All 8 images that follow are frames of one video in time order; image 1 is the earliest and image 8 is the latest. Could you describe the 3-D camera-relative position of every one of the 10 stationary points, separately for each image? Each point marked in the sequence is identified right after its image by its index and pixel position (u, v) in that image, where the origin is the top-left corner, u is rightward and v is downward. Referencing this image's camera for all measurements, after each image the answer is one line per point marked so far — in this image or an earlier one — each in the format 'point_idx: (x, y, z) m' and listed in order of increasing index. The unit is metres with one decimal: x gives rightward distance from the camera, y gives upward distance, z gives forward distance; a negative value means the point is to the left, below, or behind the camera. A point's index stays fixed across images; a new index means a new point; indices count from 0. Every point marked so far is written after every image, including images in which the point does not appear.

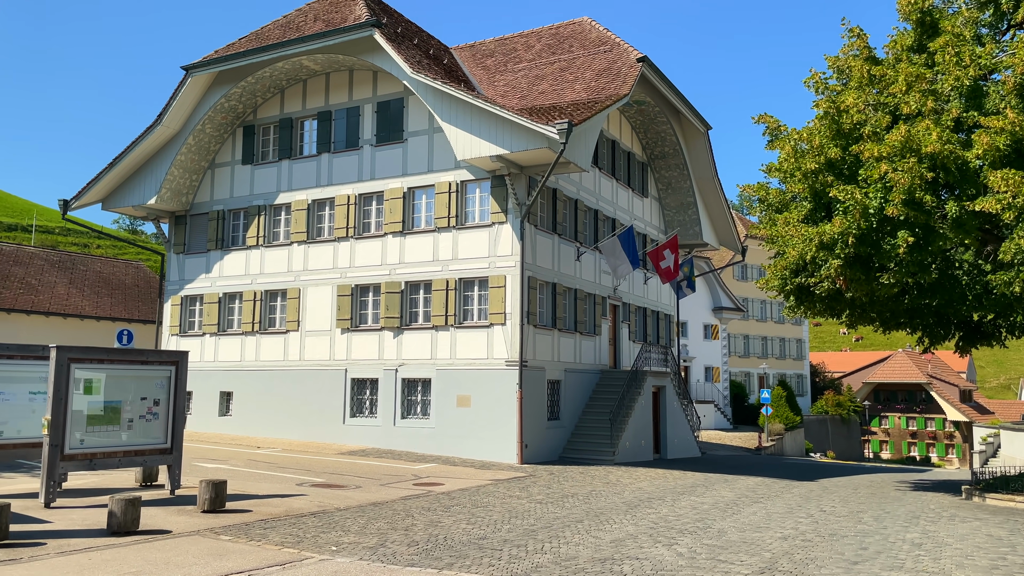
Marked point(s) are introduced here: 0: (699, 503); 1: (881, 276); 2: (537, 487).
0: (+3.8, -4.4, +16.0) m
1: (+7.4, +0.3, +15.6) m
2: (+0.5, -4.6, +17.9) m
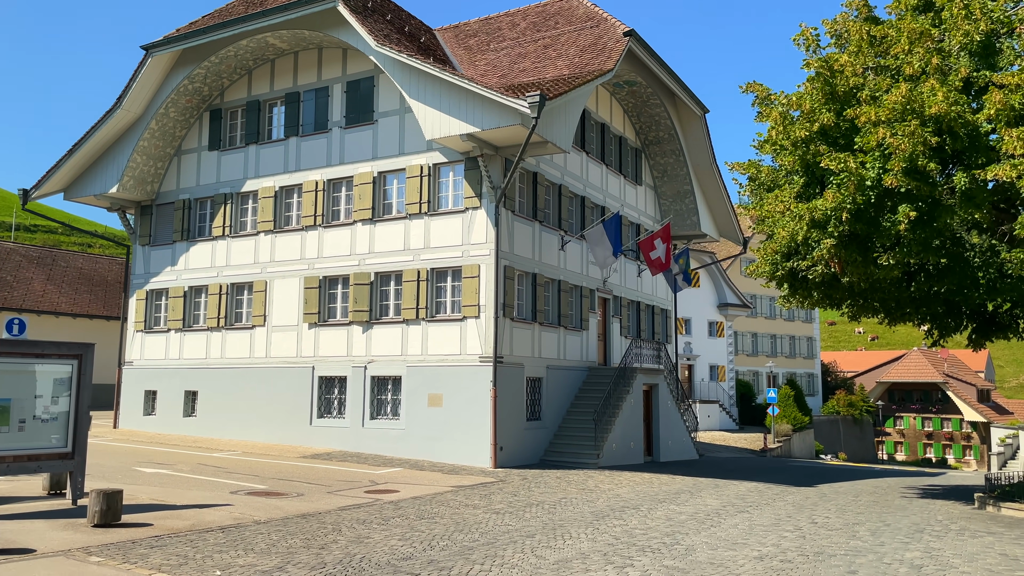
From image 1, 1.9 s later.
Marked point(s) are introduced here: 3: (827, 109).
0: (+3.0, -4.1, +14.3) m
1: (+6.5, +0.6, +13.9) m
2: (-0.2, -4.3, +16.3) m
3: (+5.9, +3.5, +14.8) m
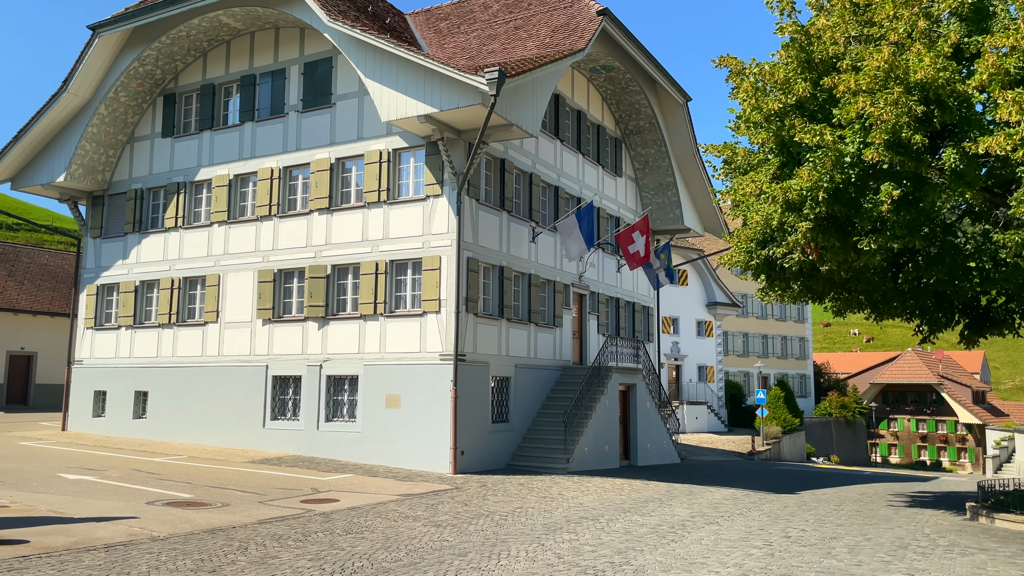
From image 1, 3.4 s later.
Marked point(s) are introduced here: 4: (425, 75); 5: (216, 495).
0: (+2.0, -4.0, +12.9) m
1: (+5.6, +0.8, +12.5) m
2: (-1.2, -4.1, +14.9) m
3: (+5.0, +3.7, +13.5) m
4: (-2.1, +5.2, +19.0) m
5: (-5.6, -3.9, +14.7) m
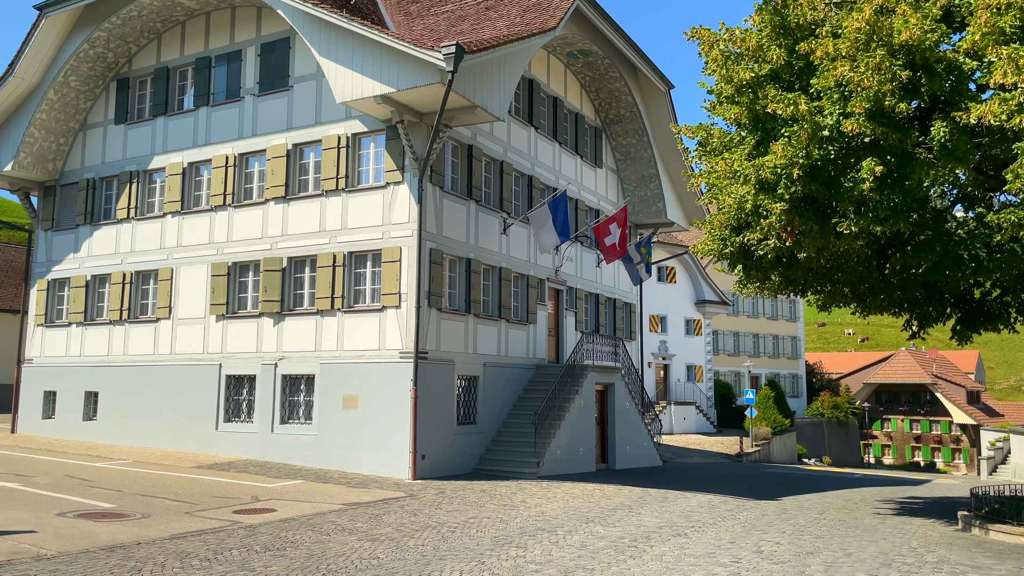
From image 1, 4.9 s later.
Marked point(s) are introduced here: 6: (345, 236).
0: (+1.2, -3.8, +11.7) m
1: (+4.8, +0.9, +11.4) m
2: (-2.0, -3.9, +13.7) m
3: (+4.2, +3.8, +12.3) m
4: (-3.0, +5.4, +17.8) m
5: (-6.4, -3.7, +13.5) m
6: (-4.2, +1.3, +19.6) m
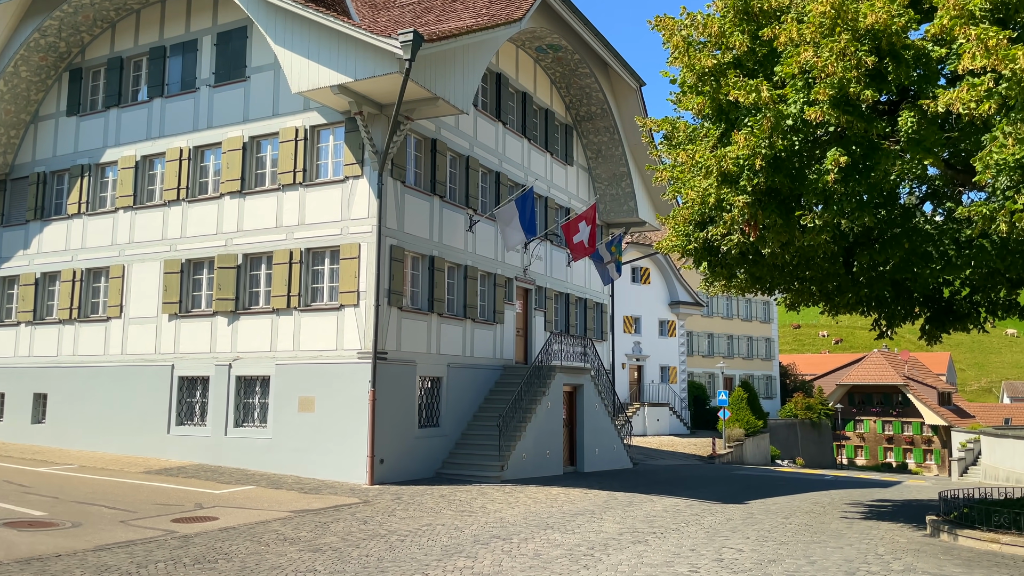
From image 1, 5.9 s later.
0: (+0.5, -3.7, +11.2) m
1: (+4.1, +1.0, +10.9) m
2: (-2.7, -3.9, +13.1) m
3: (+3.5, +3.9, +11.9) m
4: (-3.8, +5.4, +17.1) m
5: (-7.2, -3.7, +12.7) m
6: (-5.1, +1.4, +18.9) m
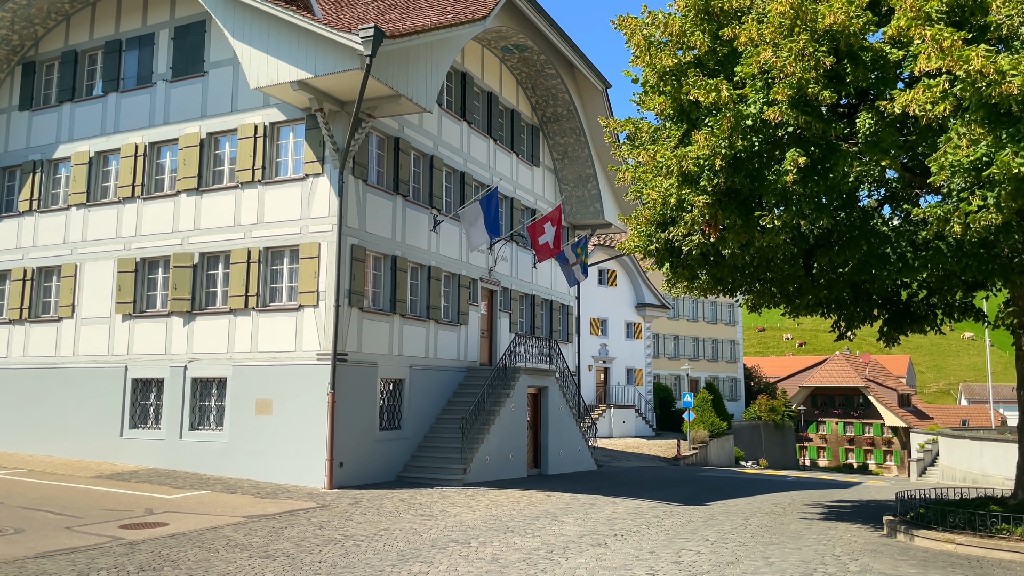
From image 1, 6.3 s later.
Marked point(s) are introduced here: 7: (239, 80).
0: (-0.1, -3.7, +11.0) m
1: (+3.6, +1.0, +10.9) m
2: (-3.4, -3.9, +12.8) m
3: (+2.9, +3.9, +11.9) m
4: (-4.6, +5.4, +16.8) m
5: (-7.8, -3.6, +12.3) m
6: (-6.0, +1.4, +18.5) m
7: (-6.7, +5.1, +19.1) m
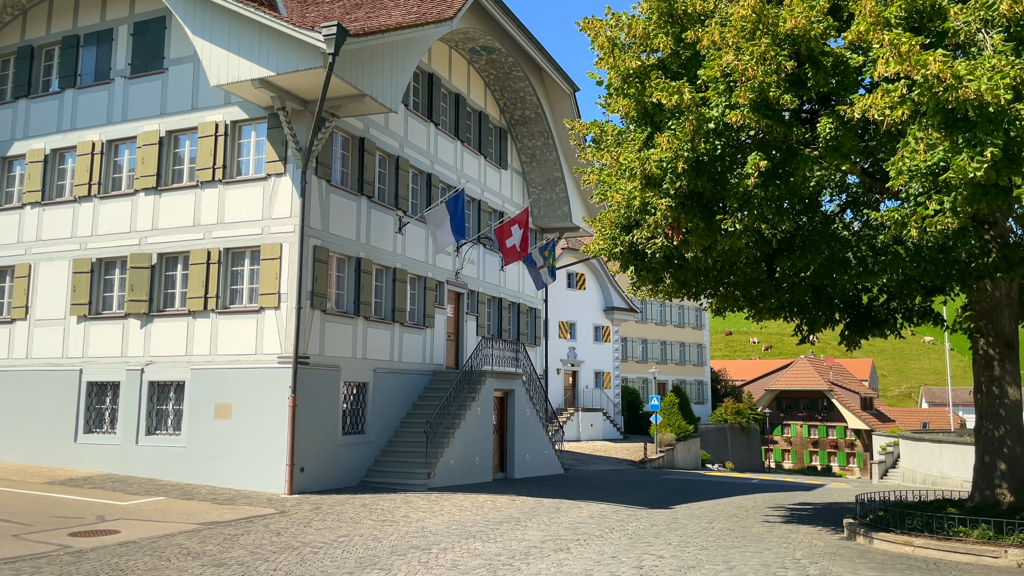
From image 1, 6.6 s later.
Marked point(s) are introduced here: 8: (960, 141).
0: (-0.6, -3.8, +10.9) m
1: (+3.0, +0.9, +10.9) m
2: (-4.0, -3.9, +12.5) m
3: (+2.4, +3.8, +11.9) m
4: (-5.3, +5.4, +16.5) m
5: (-8.4, -3.6, +11.8) m
6: (-6.8, +1.3, +18.2) m
7: (-7.5, +5.1, +18.8) m
8: (+5.2, +1.7, +8.9) m
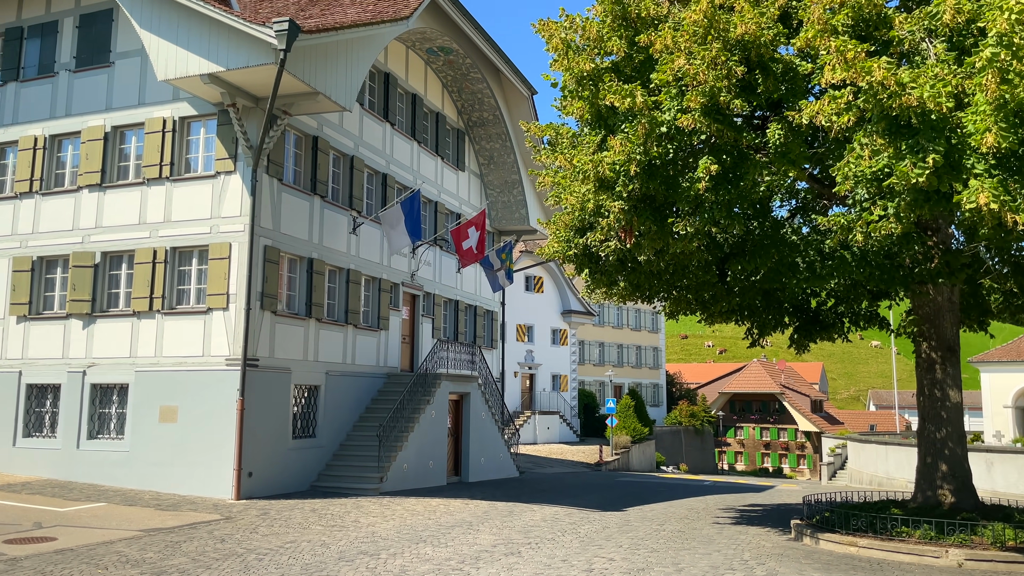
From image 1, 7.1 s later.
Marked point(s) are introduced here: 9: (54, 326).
0: (-1.3, -3.8, +10.7) m
1: (+2.4, +0.9, +11.0) m
2: (-4.8, -3.9, +12.1) m
3: (+1.7, +3.8, +11.9) m
4: (-6.2, +5.4, +16.2) m
5: (-9.1, -3.6, +11.2) m
6: (-7.8, +1.3, +17.7) m
7: (-8.6, +5.1, +18.3) m
8: (+4.6, +1.6, +9.1) m
9: (-10.8, -0.9, +18.3) m
